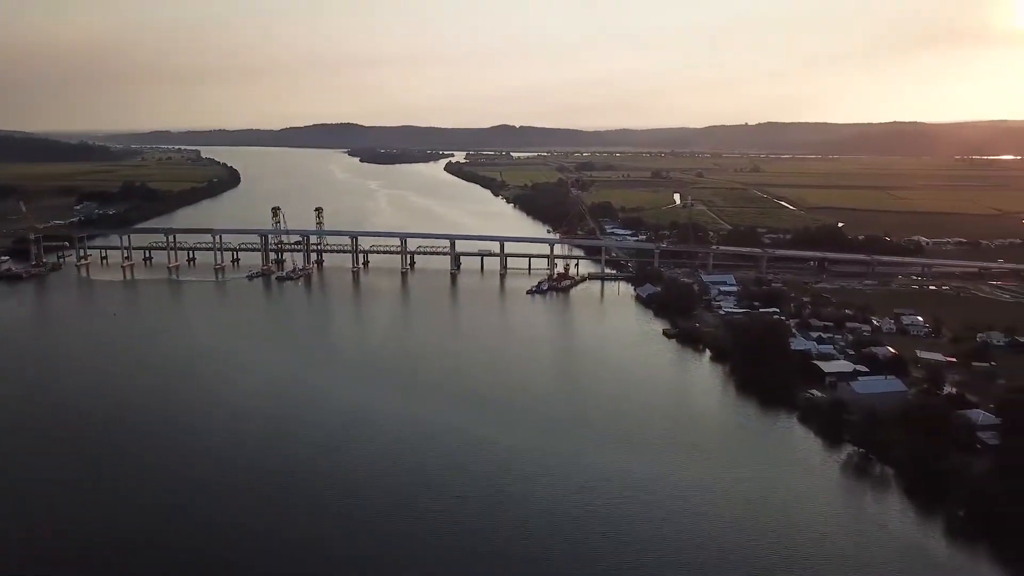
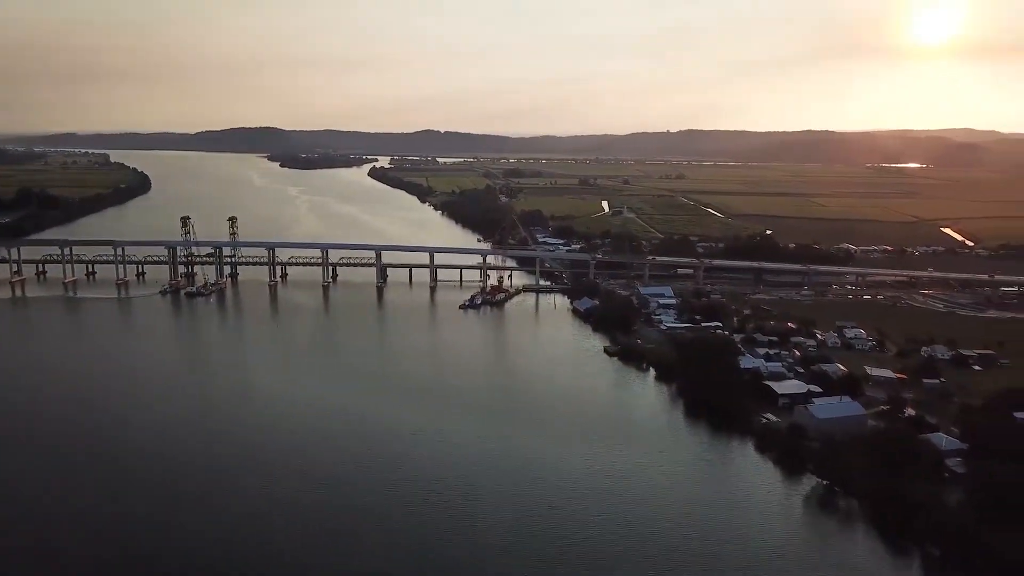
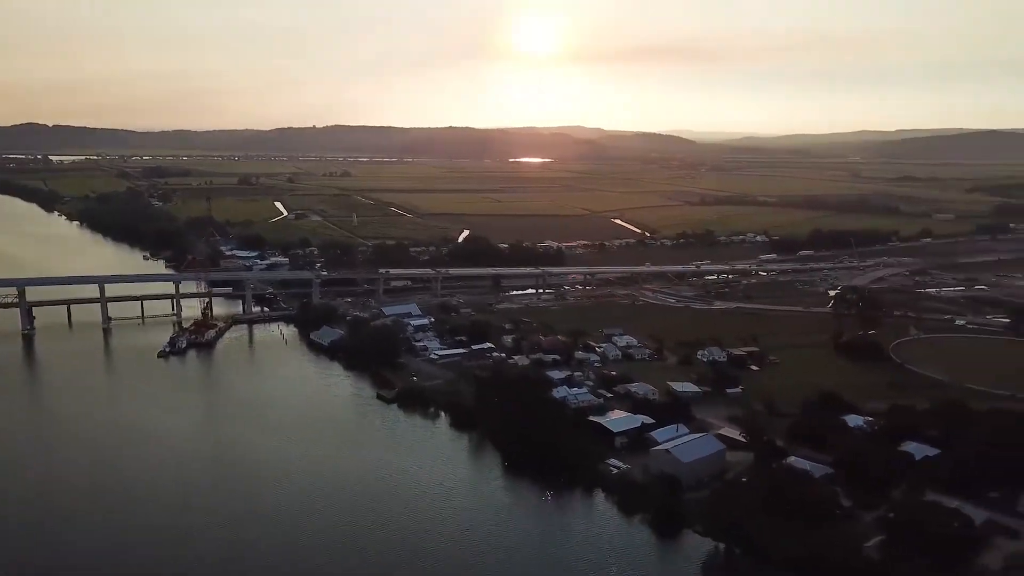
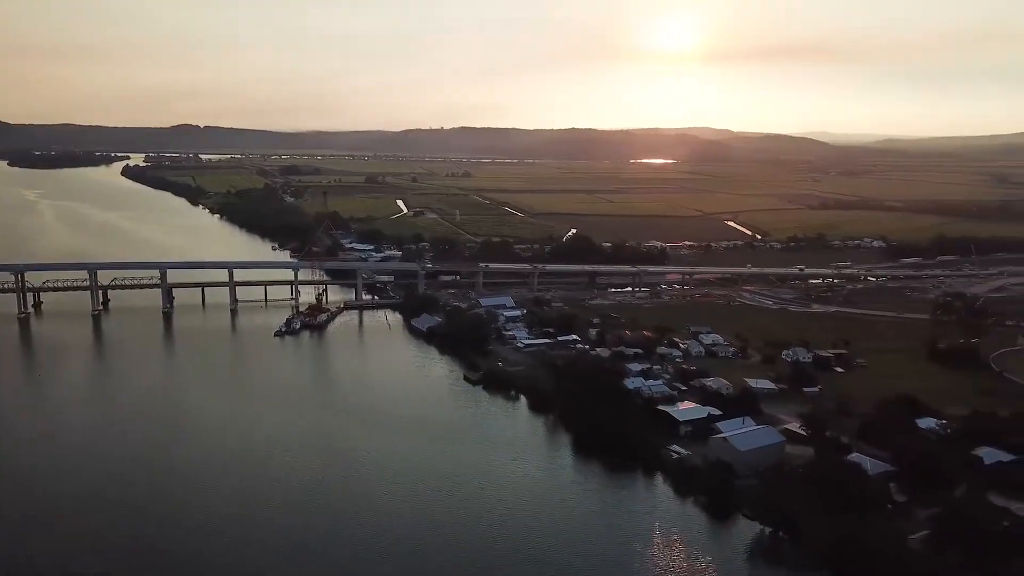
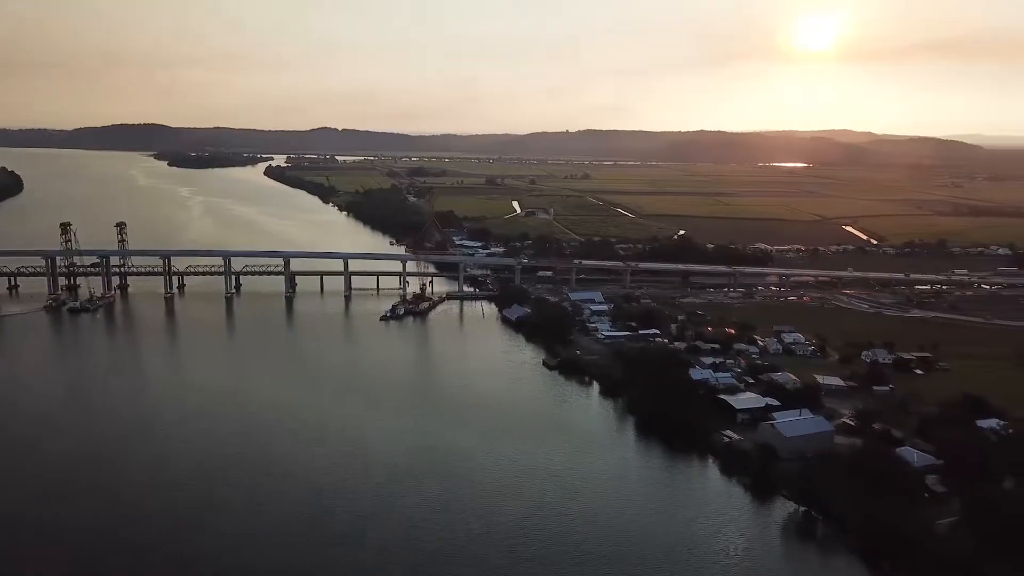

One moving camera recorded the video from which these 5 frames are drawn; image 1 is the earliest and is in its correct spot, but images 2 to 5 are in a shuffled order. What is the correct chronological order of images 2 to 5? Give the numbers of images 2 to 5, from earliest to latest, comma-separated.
2, 5, 4, 3
